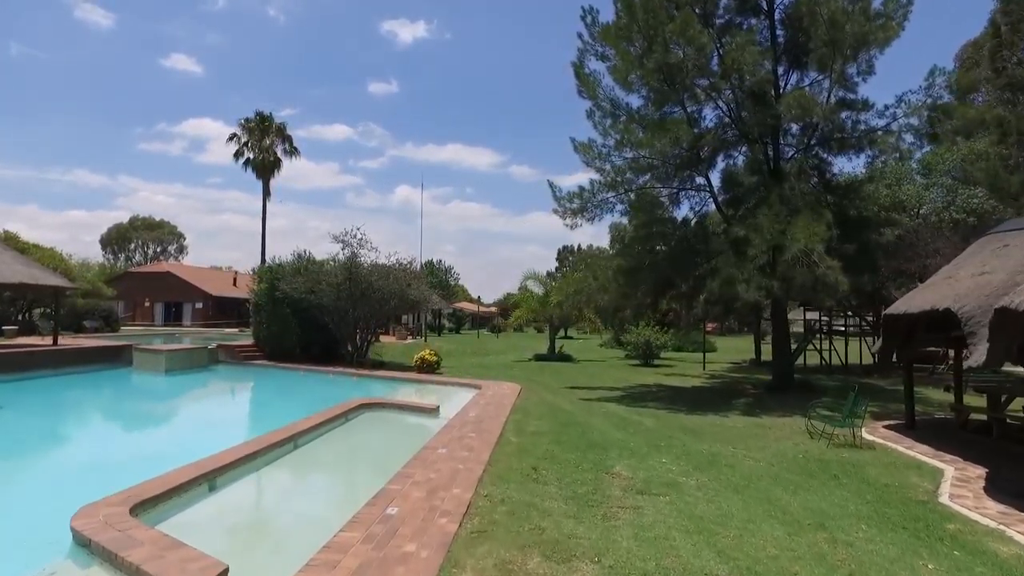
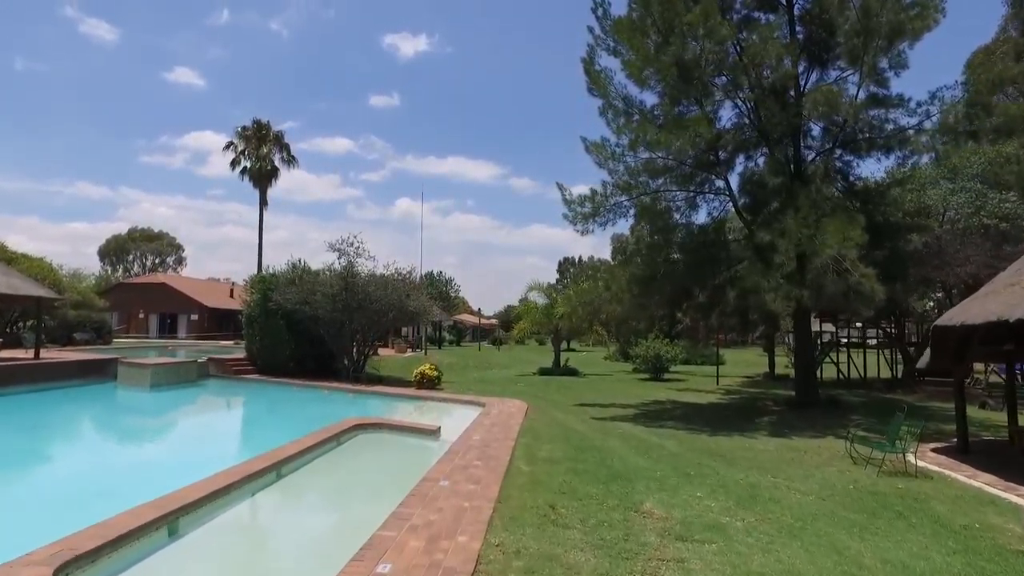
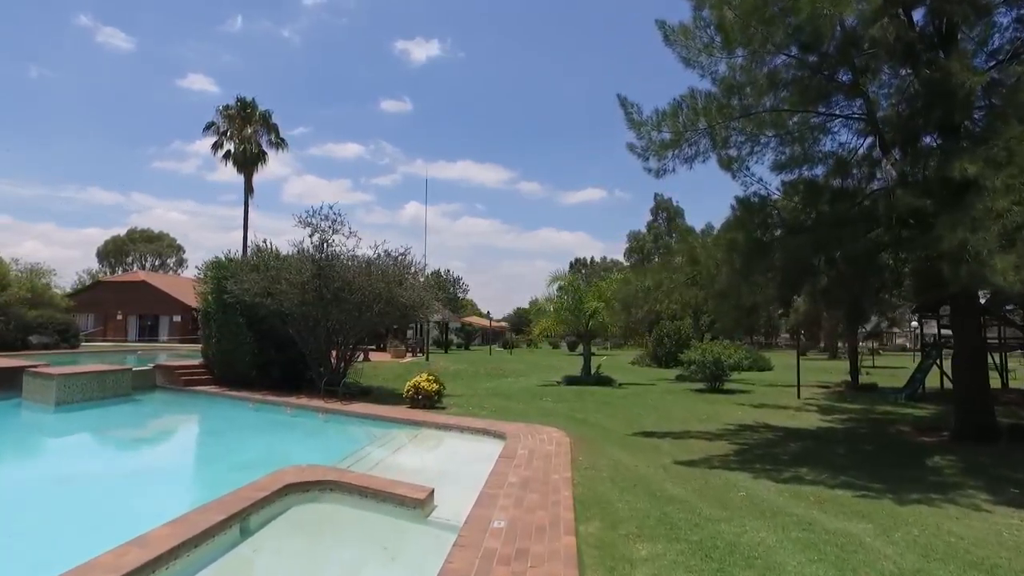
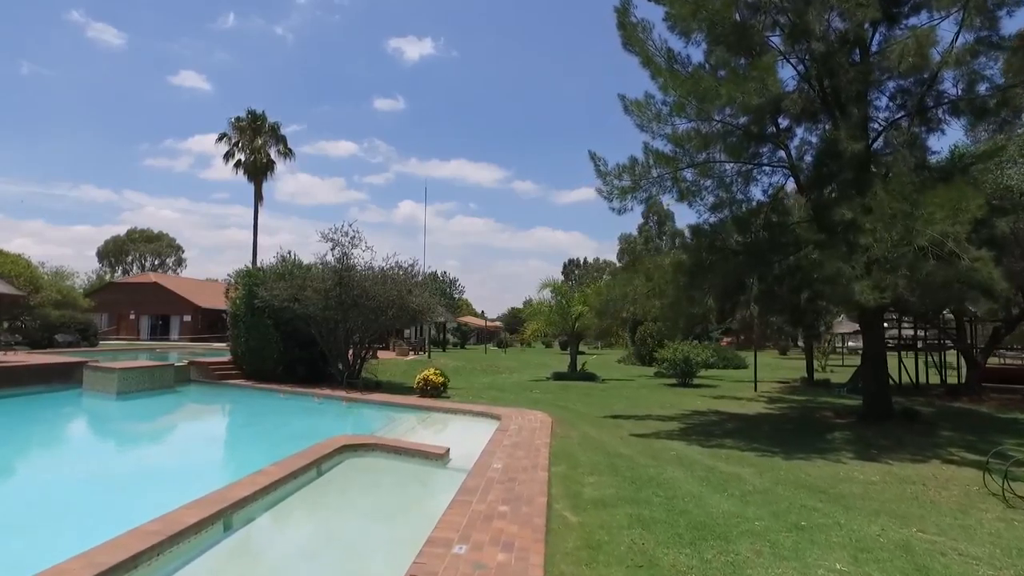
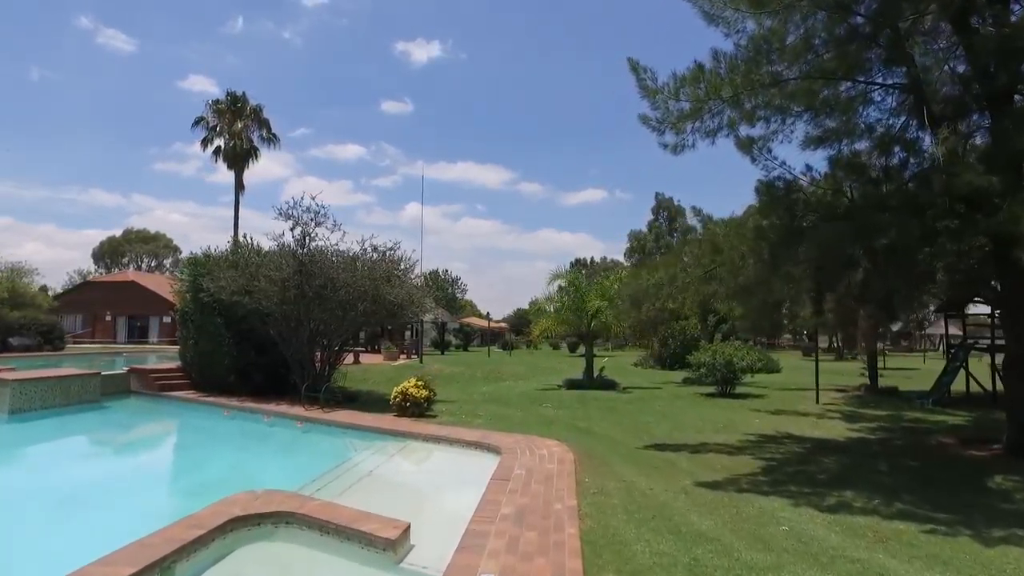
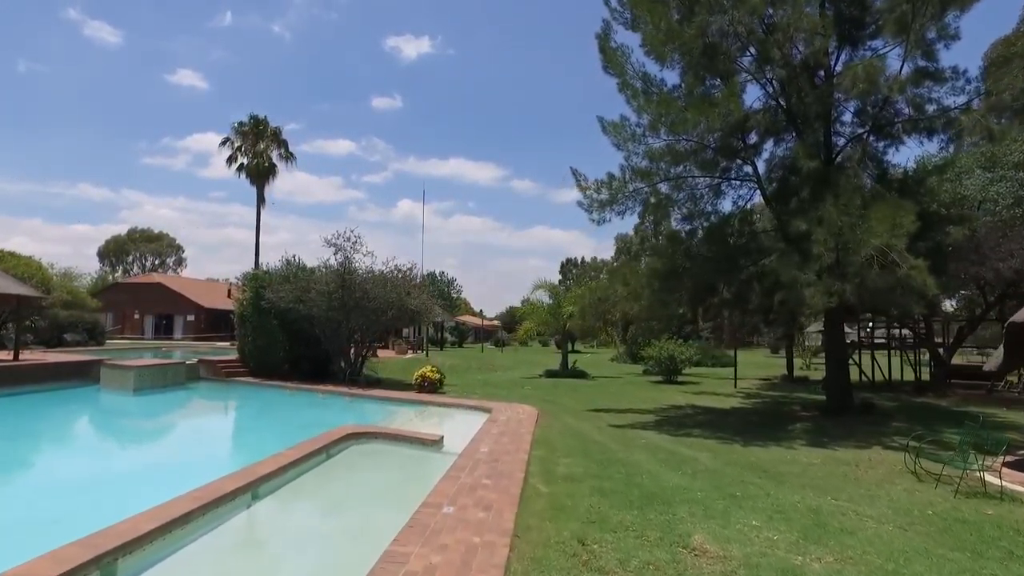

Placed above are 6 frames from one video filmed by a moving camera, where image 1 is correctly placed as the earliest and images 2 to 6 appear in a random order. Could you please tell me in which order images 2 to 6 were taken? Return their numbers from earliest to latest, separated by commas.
2, 6, 4, 3, 5
